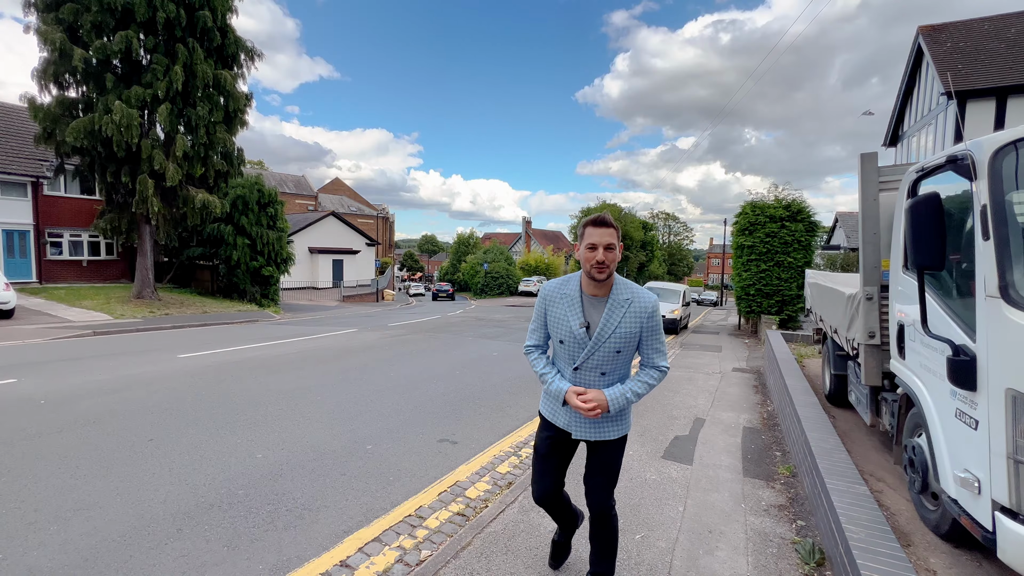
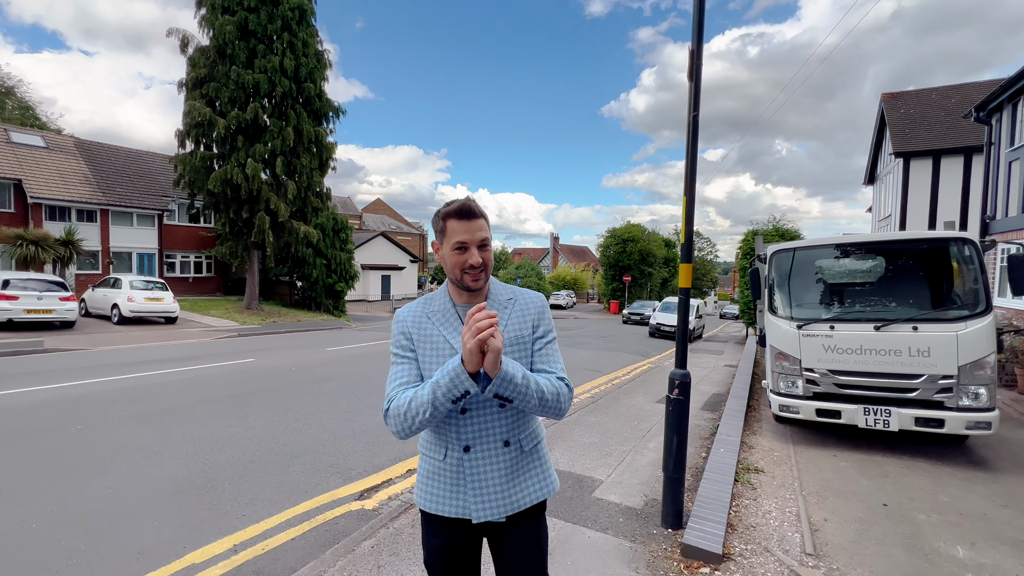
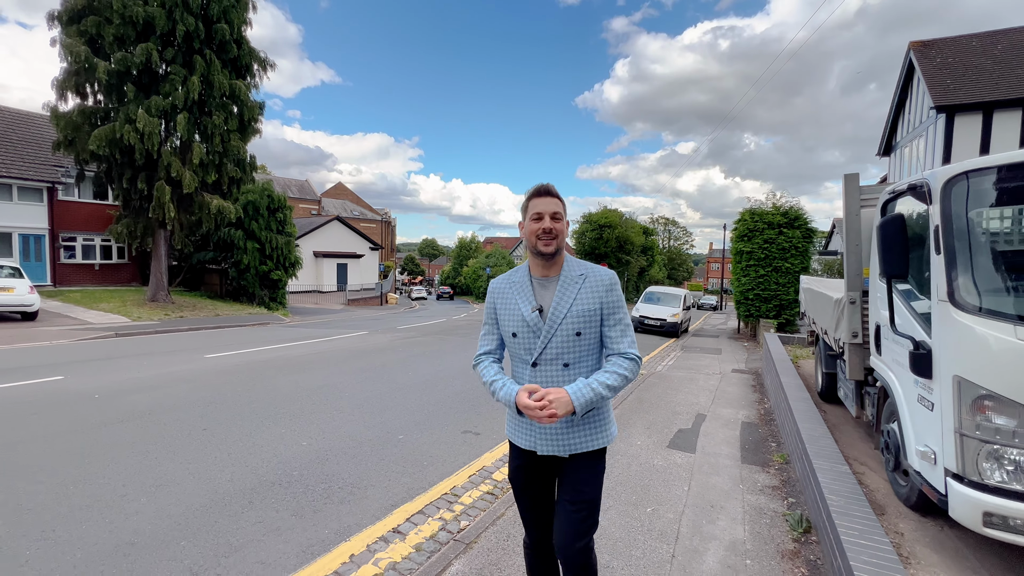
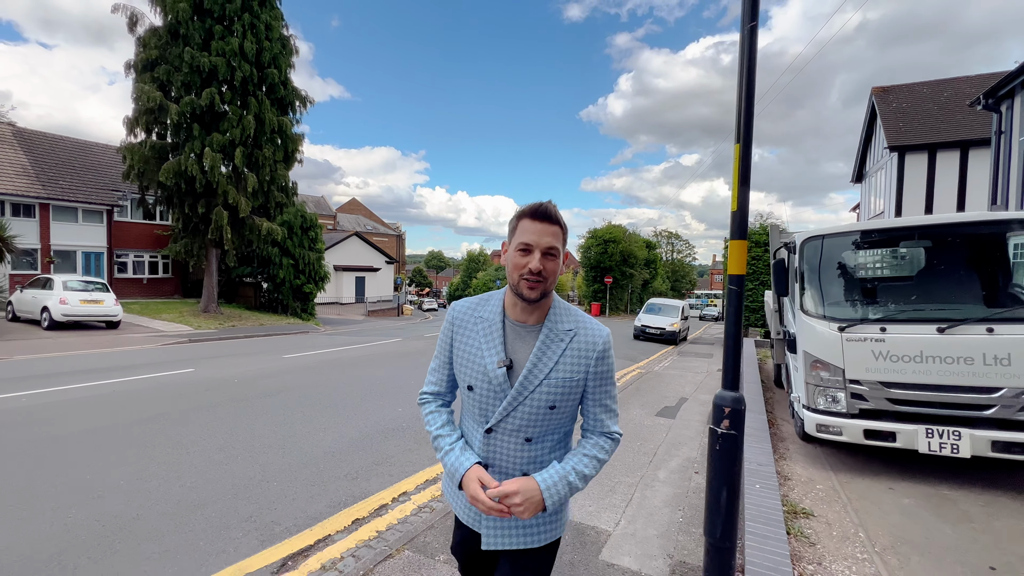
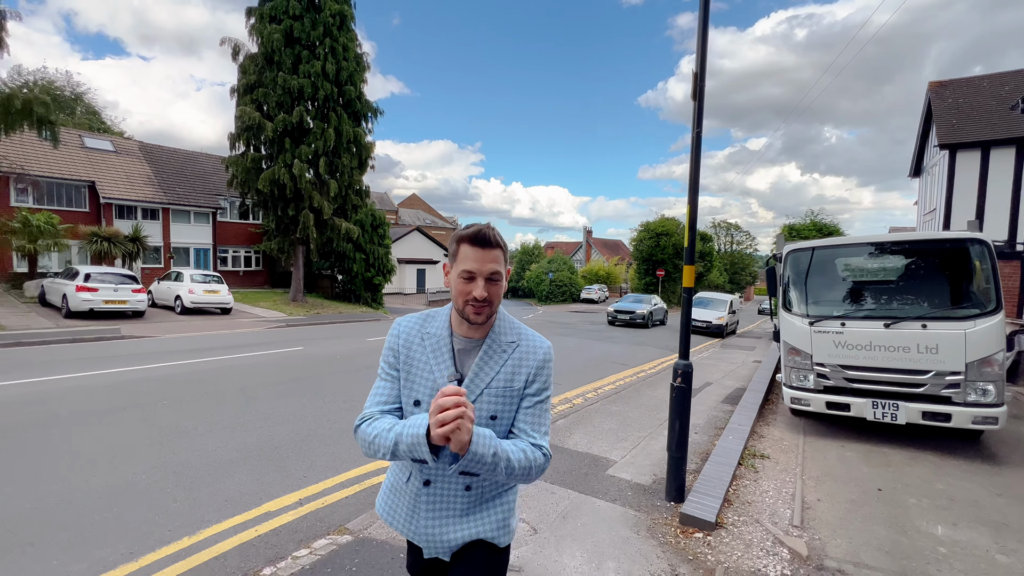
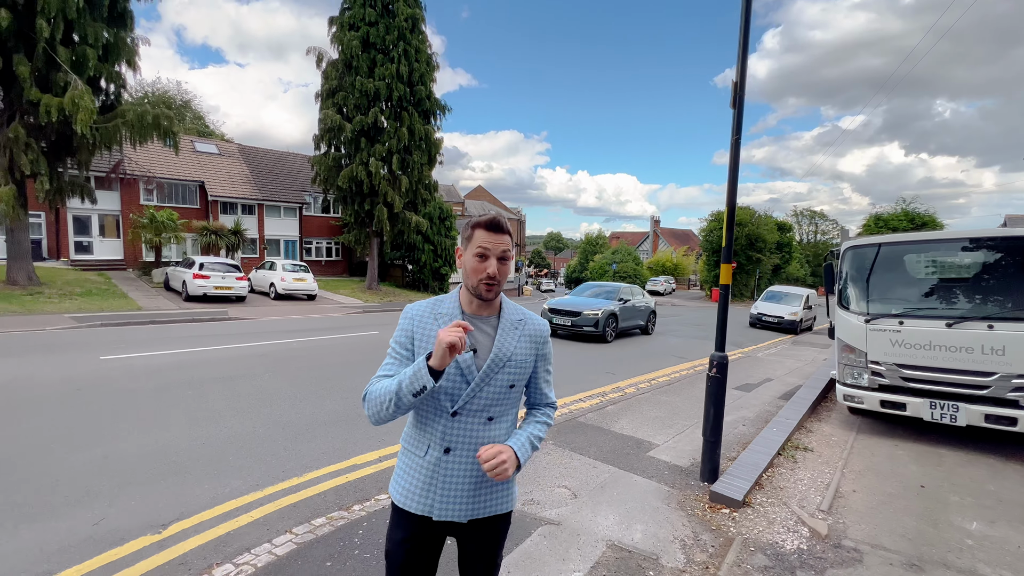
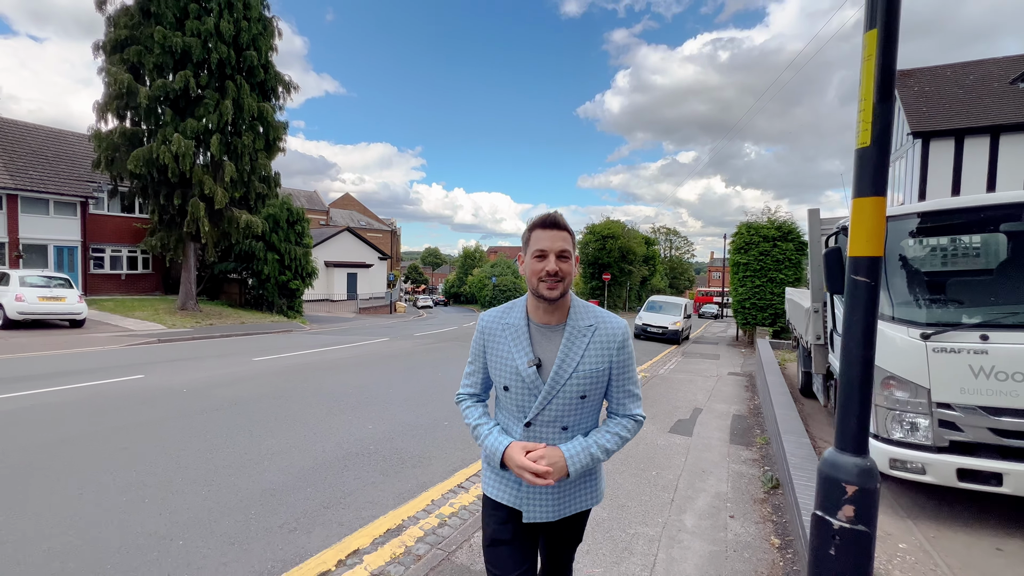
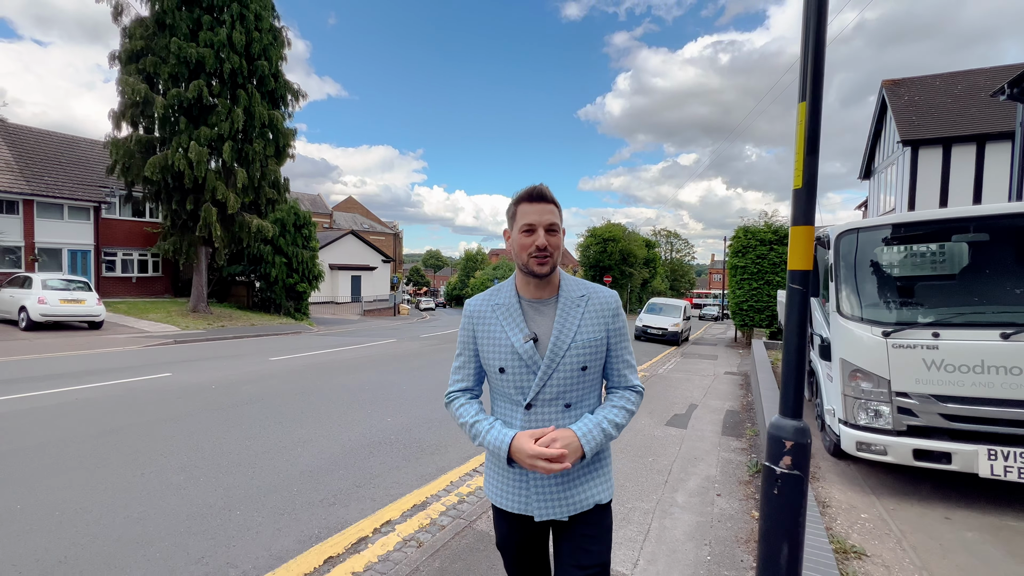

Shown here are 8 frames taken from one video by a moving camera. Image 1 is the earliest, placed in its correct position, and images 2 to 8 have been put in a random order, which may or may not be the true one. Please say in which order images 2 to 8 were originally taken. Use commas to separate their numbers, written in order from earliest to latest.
3, 7, 8, 4, 2, 5, 6
